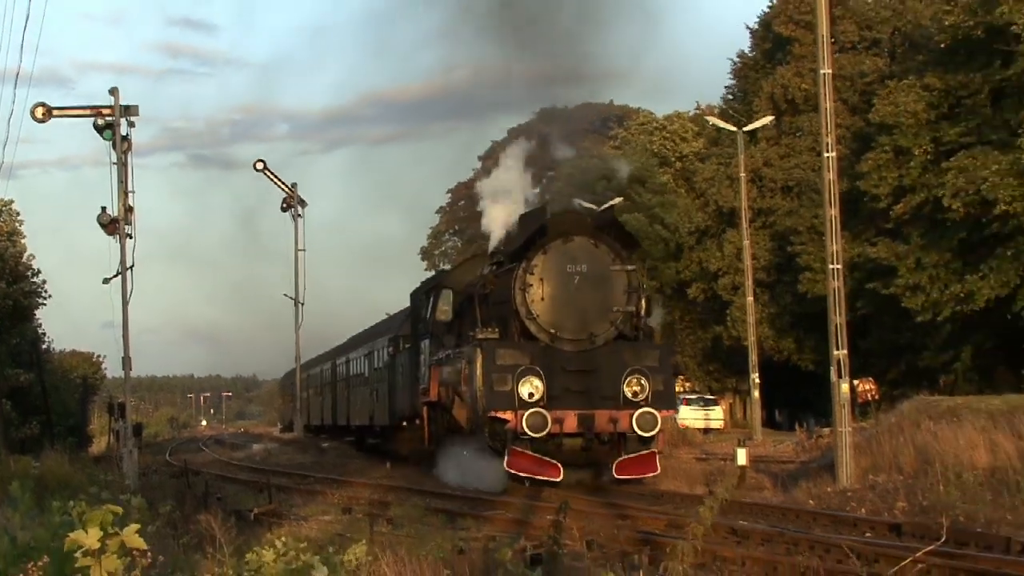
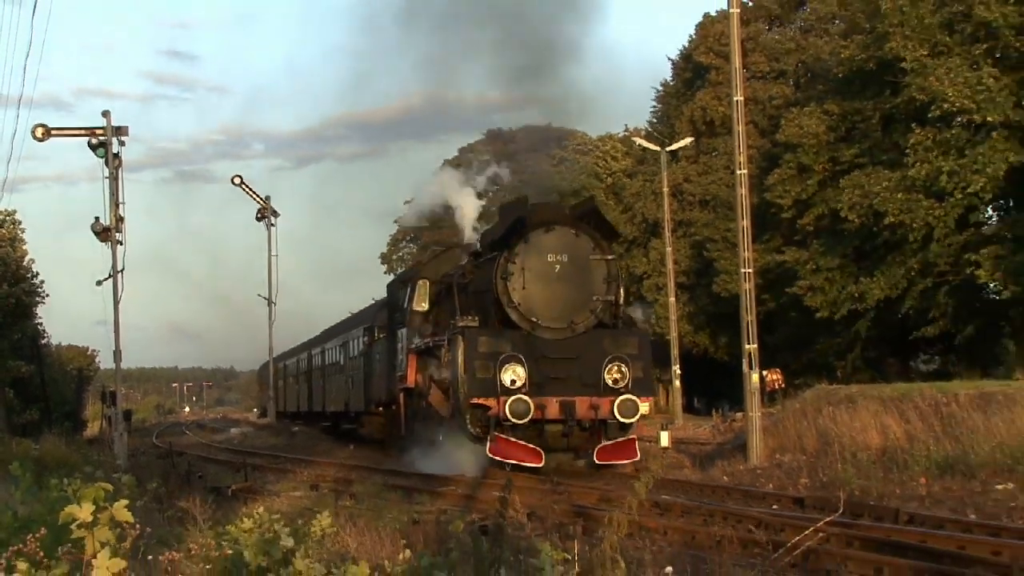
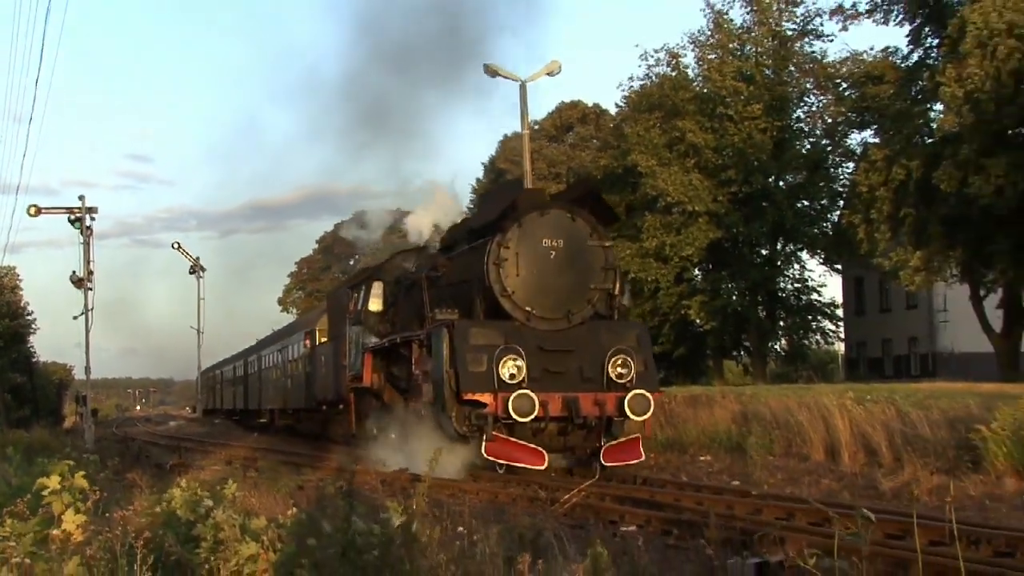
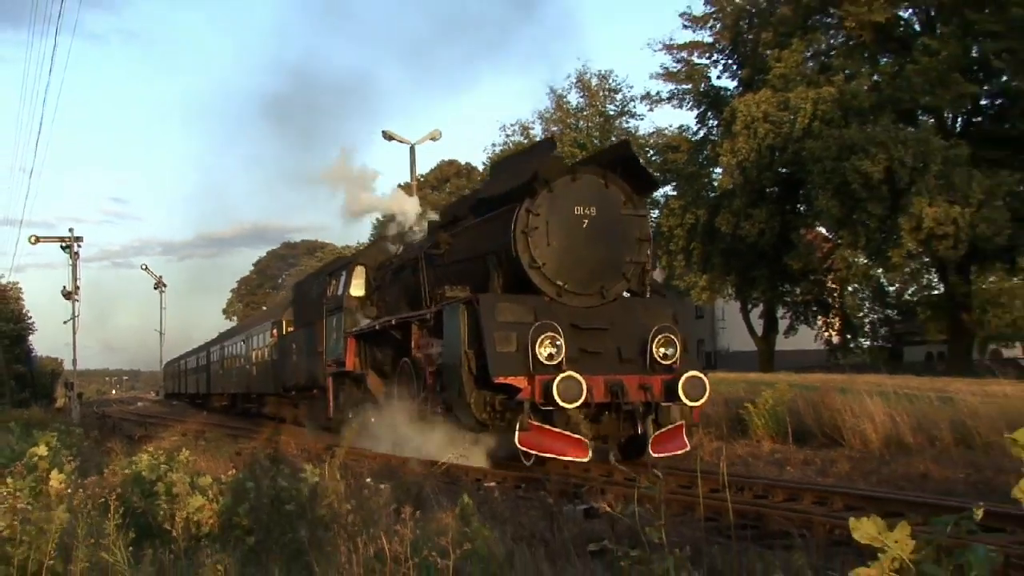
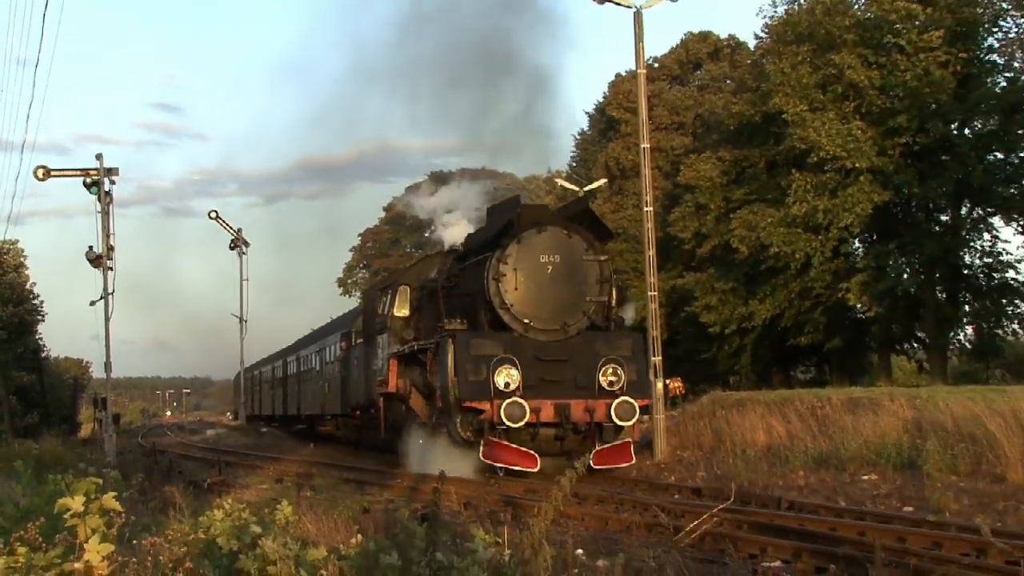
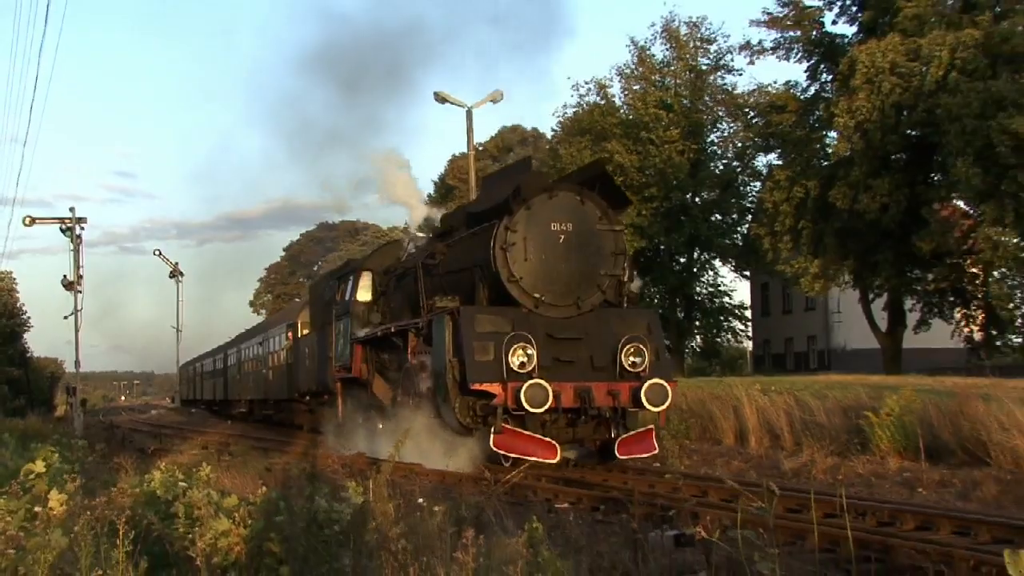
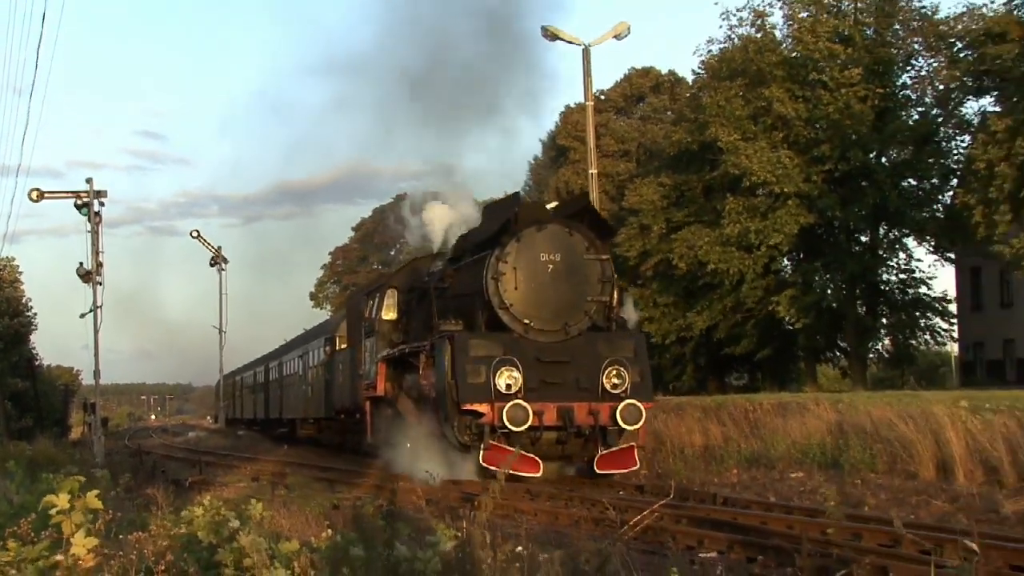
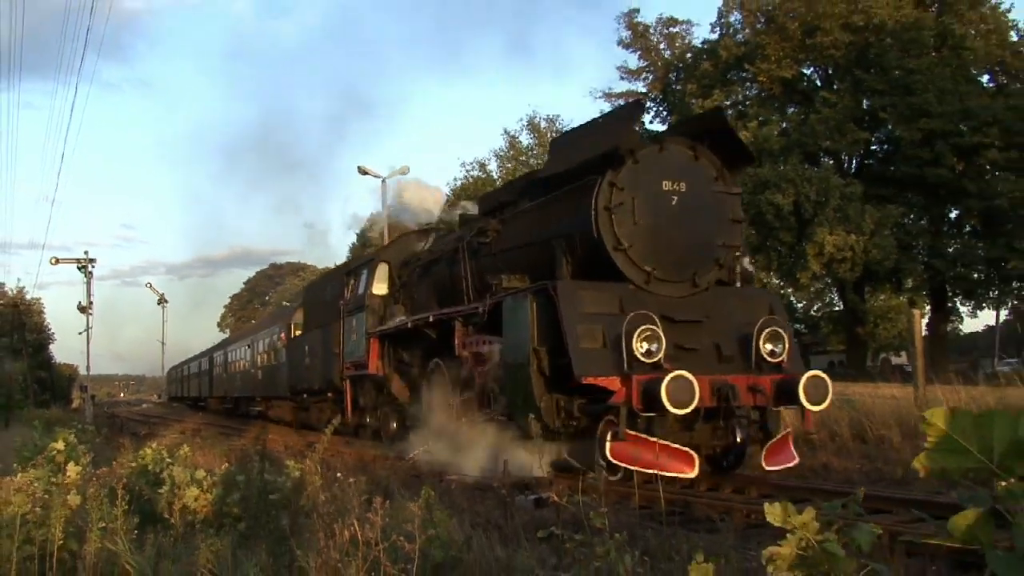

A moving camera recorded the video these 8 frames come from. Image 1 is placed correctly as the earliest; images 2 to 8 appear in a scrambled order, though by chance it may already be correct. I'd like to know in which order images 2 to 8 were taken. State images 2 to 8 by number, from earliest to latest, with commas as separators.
2, 5, 7, 3, 6, 4, 8
